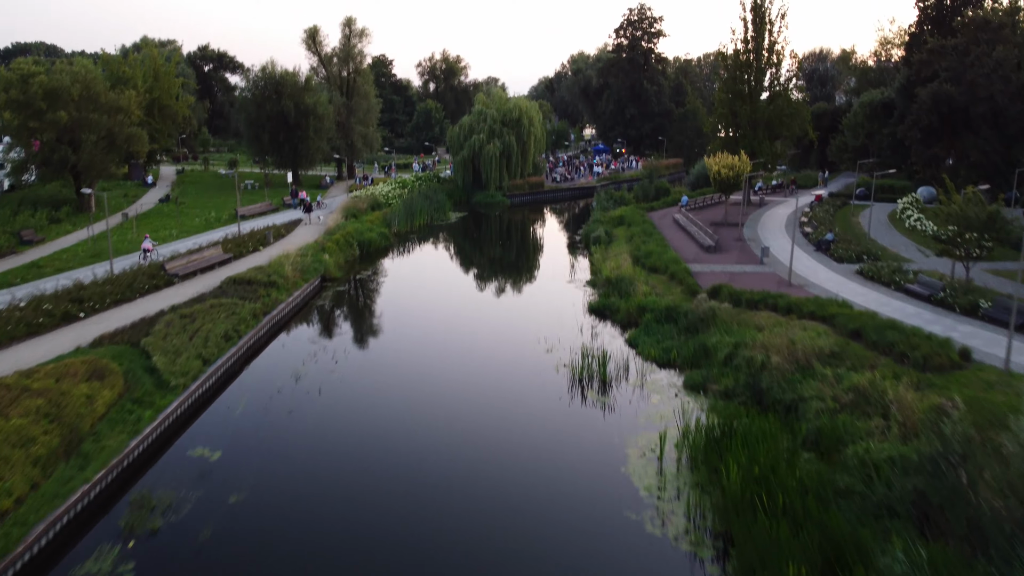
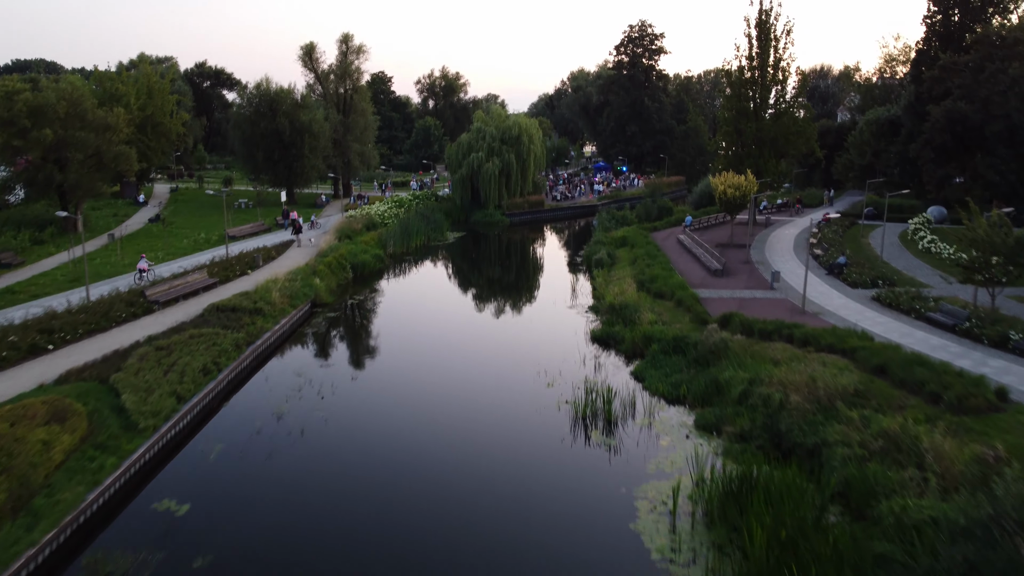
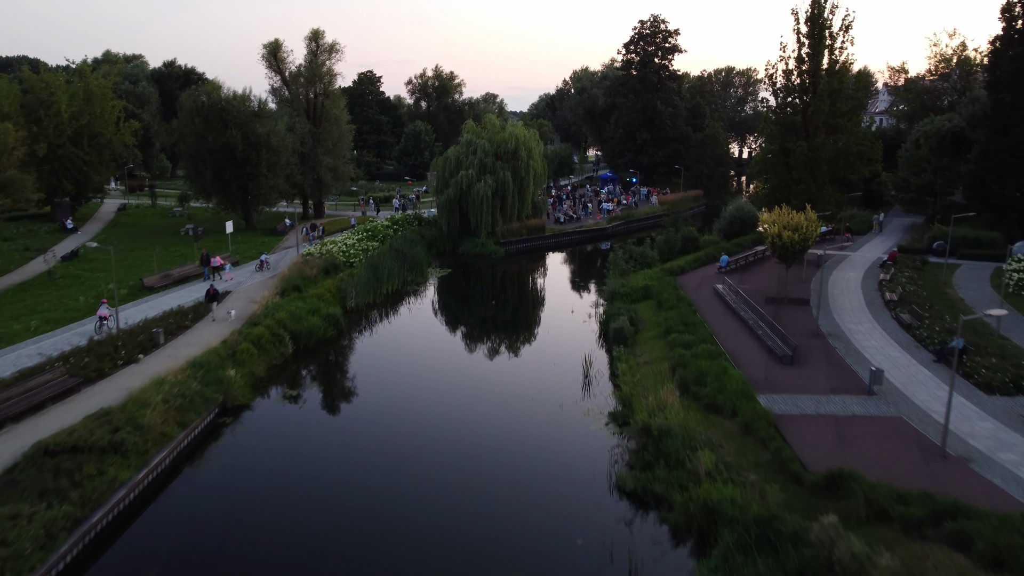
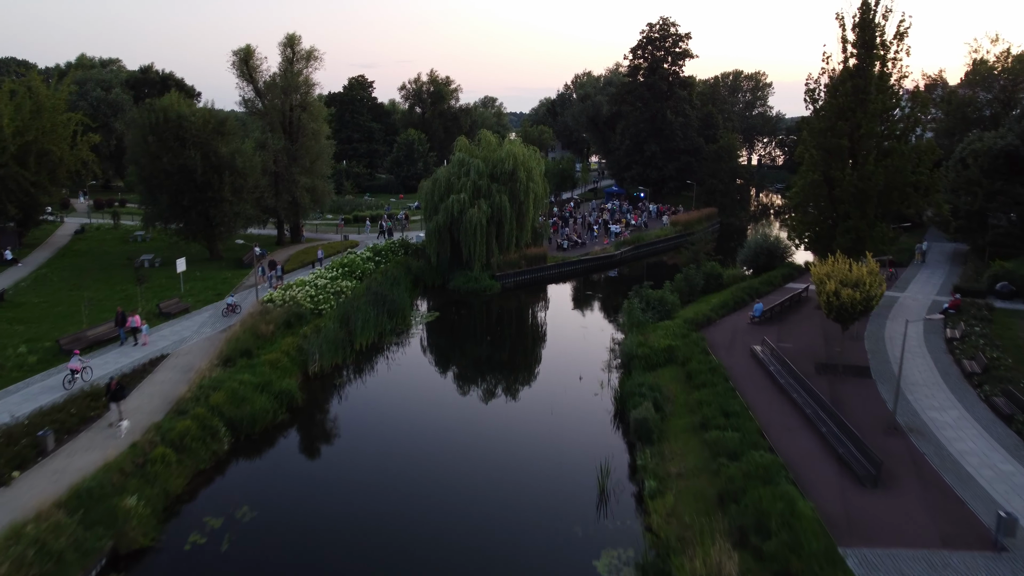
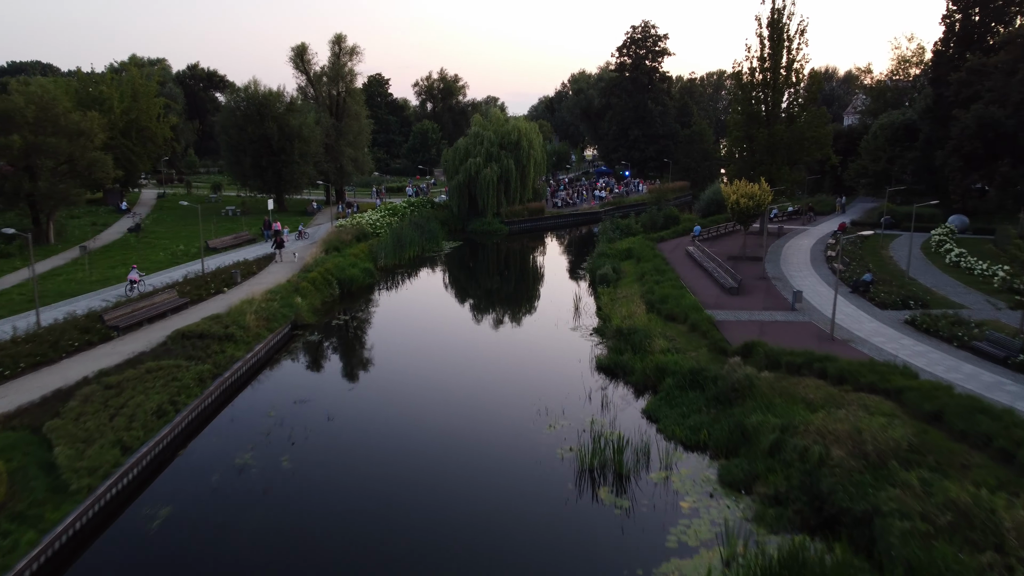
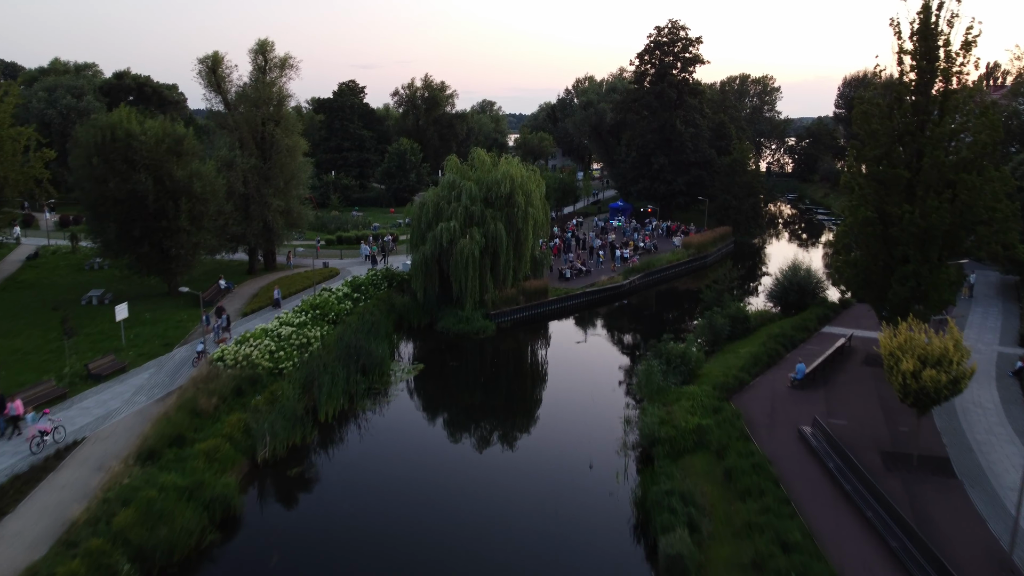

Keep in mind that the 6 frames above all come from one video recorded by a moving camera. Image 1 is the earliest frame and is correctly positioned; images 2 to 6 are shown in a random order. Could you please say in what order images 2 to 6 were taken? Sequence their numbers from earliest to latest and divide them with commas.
2, 5, 3, 4, 6
